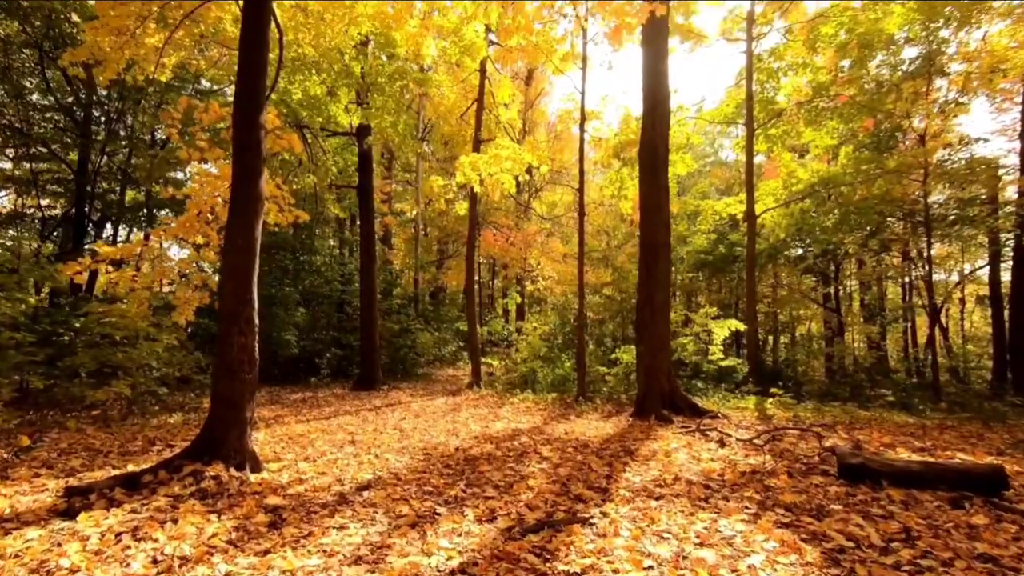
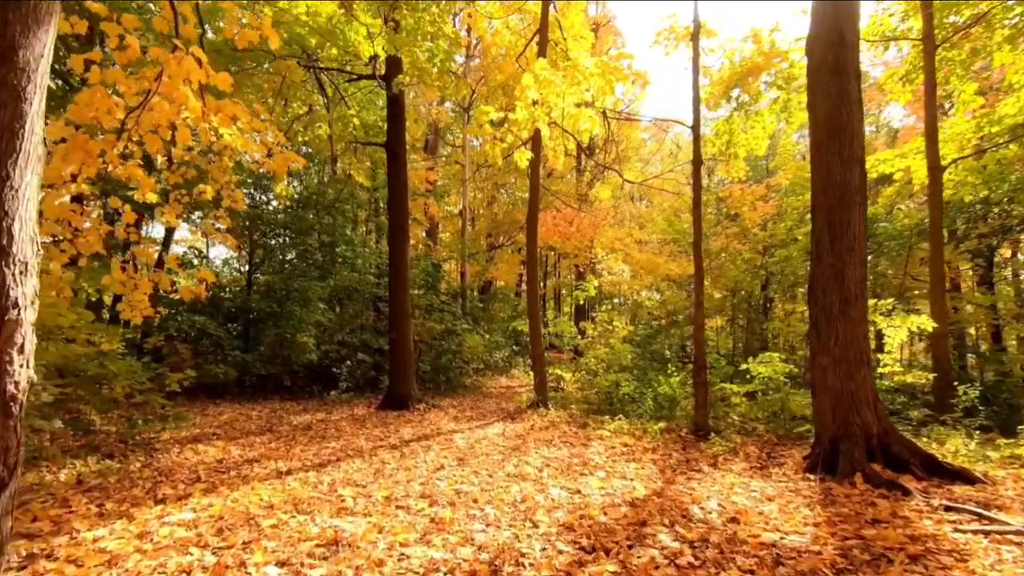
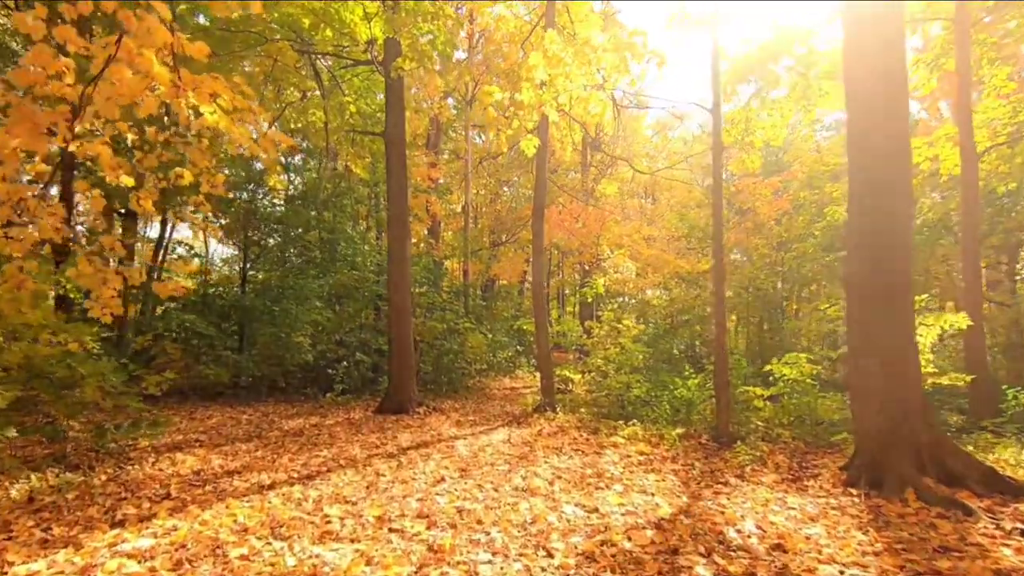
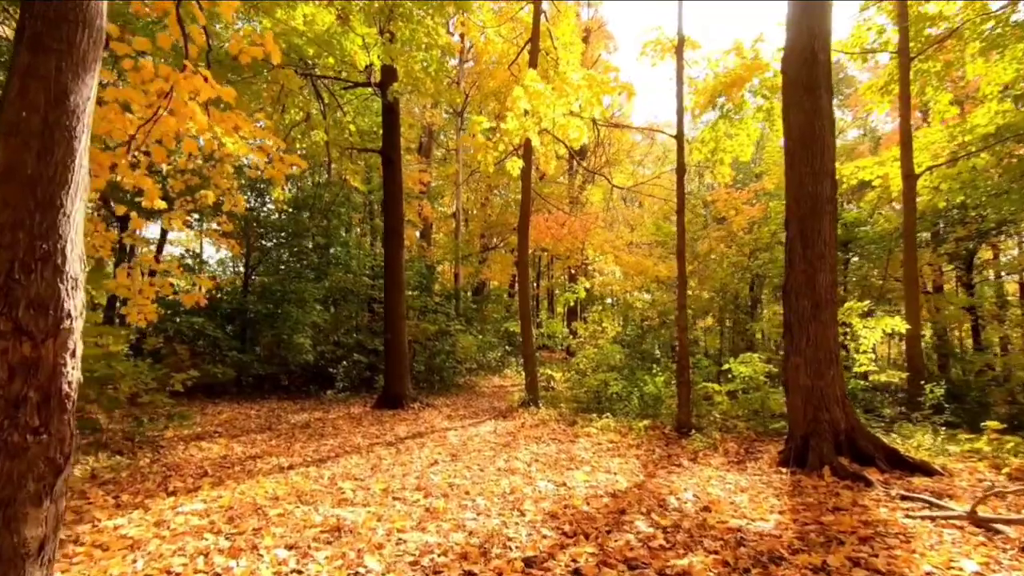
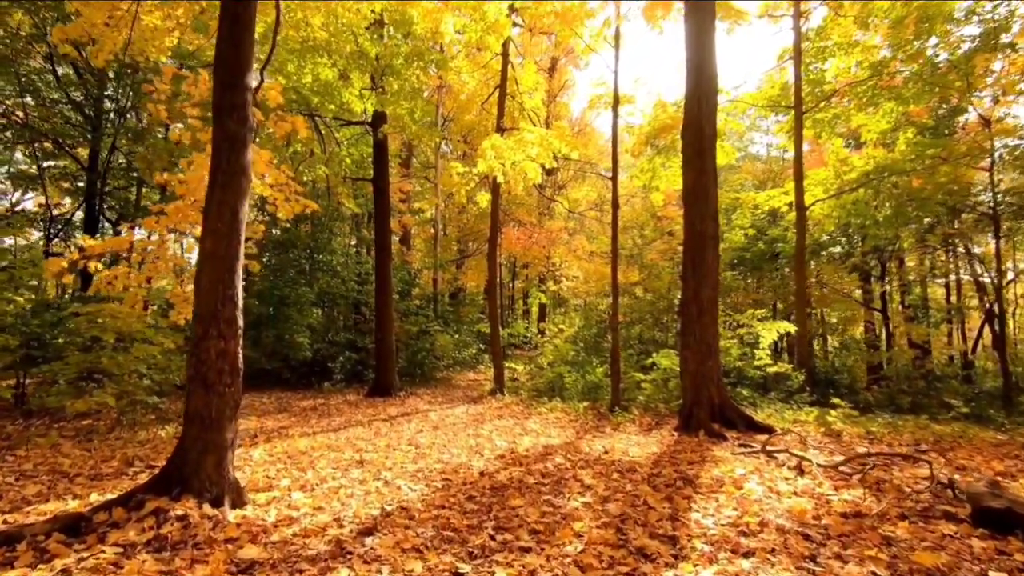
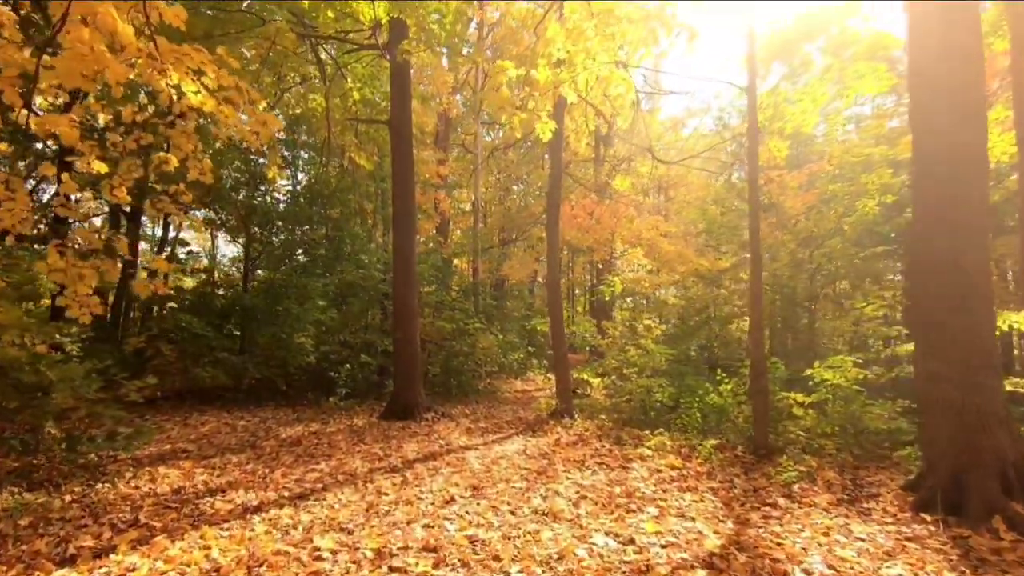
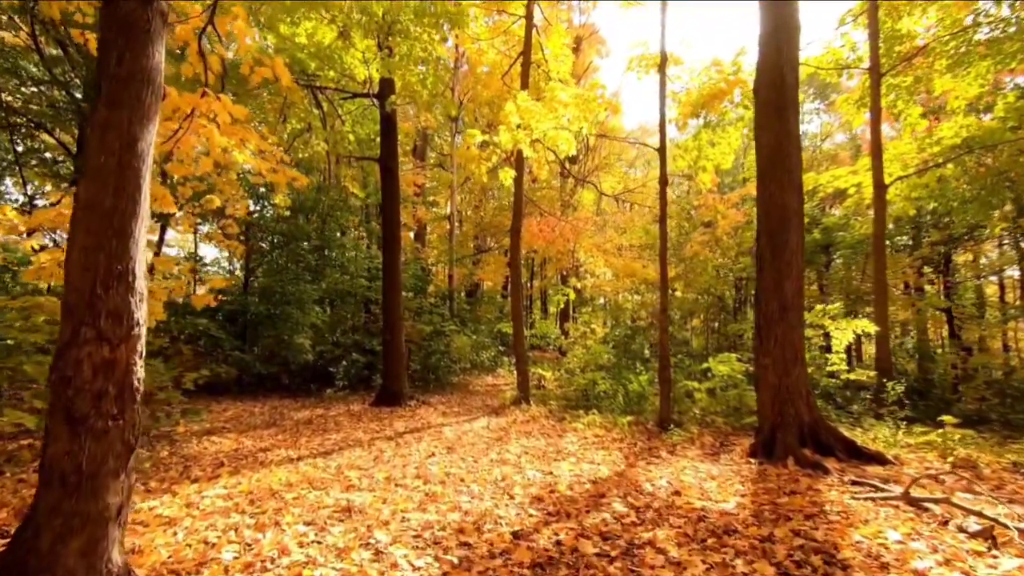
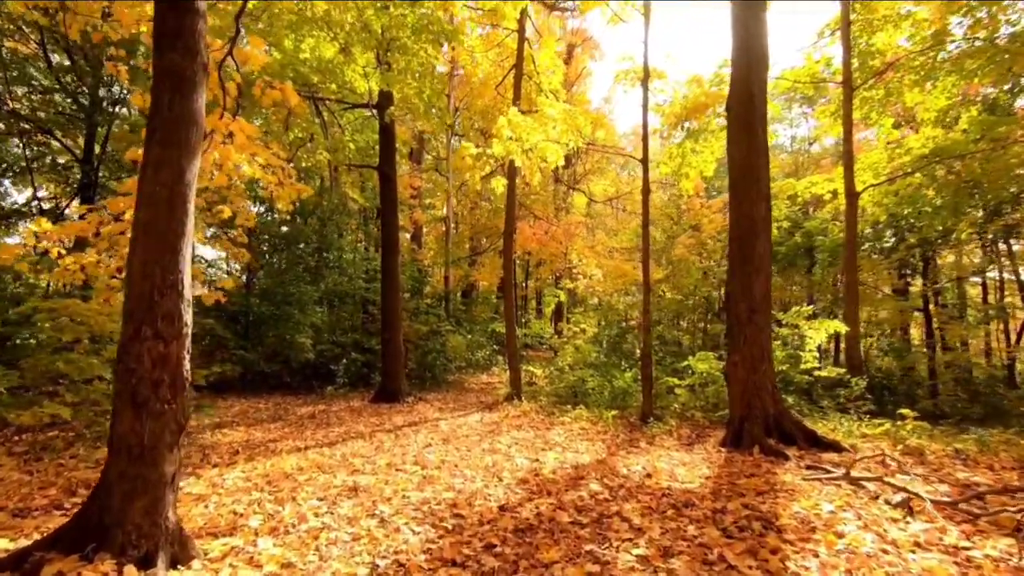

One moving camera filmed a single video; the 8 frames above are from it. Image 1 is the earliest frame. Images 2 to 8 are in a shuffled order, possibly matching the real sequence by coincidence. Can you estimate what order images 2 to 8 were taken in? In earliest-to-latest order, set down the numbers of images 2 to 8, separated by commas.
5, 8, 7, 4, 2, 3, 6
